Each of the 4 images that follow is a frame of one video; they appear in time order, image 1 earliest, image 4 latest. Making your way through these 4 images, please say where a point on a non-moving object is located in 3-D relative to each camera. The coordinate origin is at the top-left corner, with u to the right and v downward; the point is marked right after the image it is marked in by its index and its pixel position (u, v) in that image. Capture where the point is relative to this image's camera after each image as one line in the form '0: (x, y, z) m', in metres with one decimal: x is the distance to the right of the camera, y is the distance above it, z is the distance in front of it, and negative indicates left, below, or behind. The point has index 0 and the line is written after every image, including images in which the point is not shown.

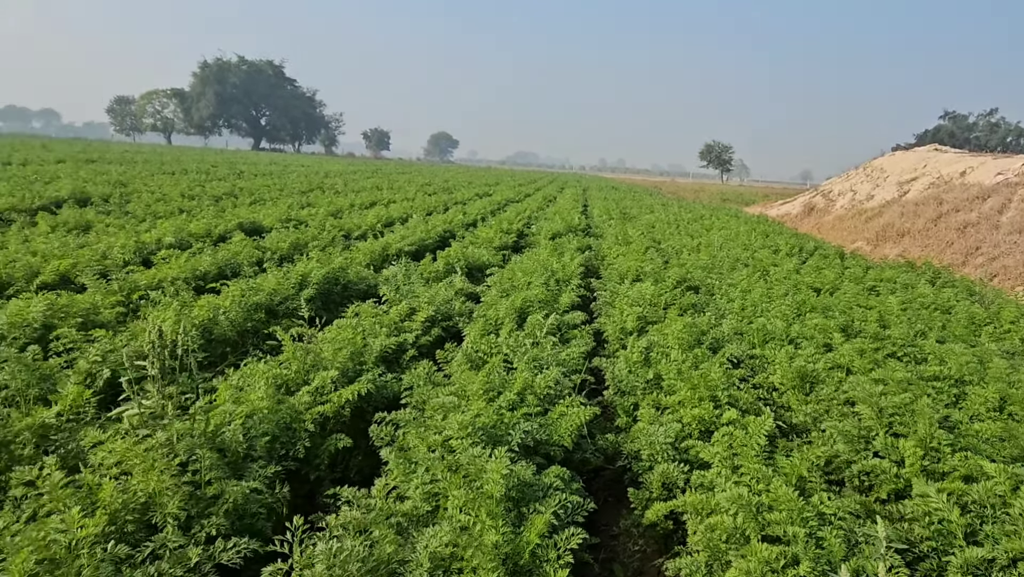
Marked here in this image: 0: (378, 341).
0: (-1.3, -0.5, +5.5) m
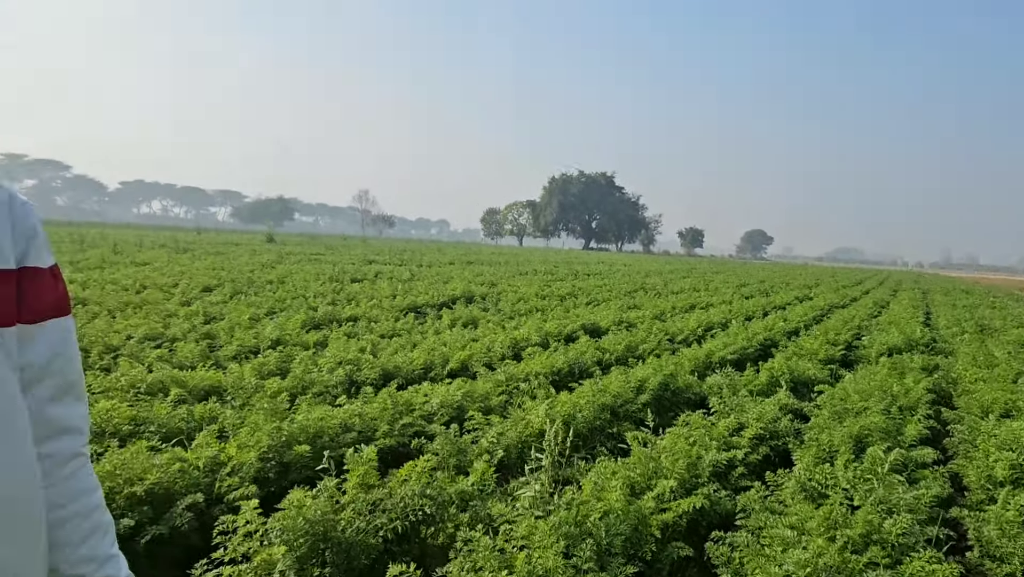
0: (+2.1, -1.7, +6.0) m
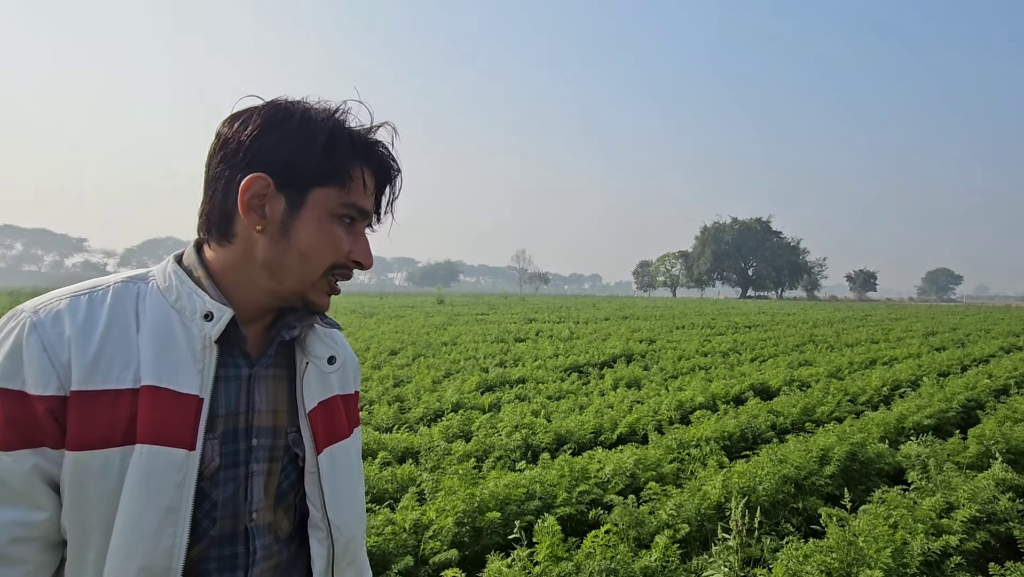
0: (+3.9, -2.4, +5.6) m
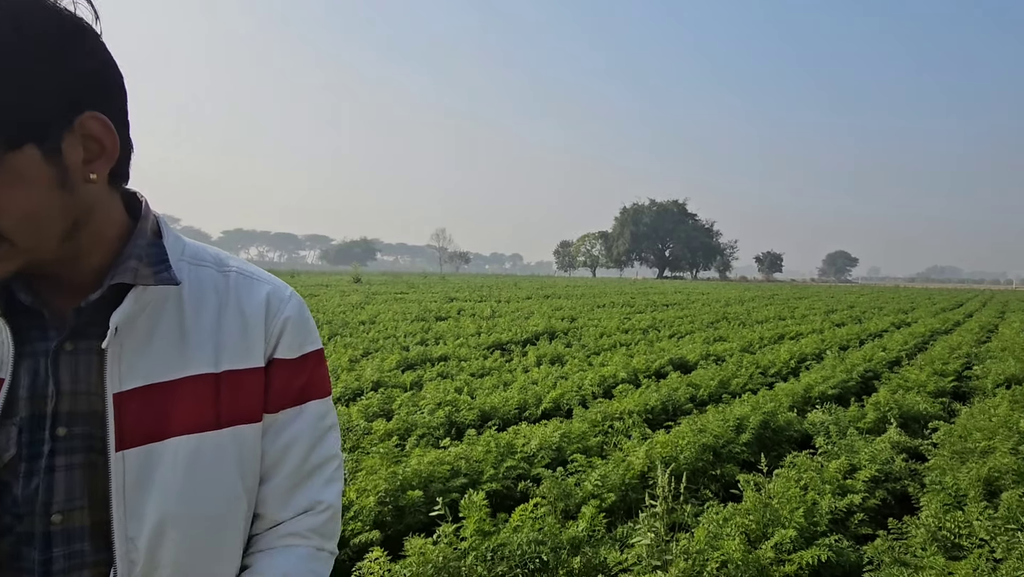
0: (+3.1, -2.1, +5.8) m
